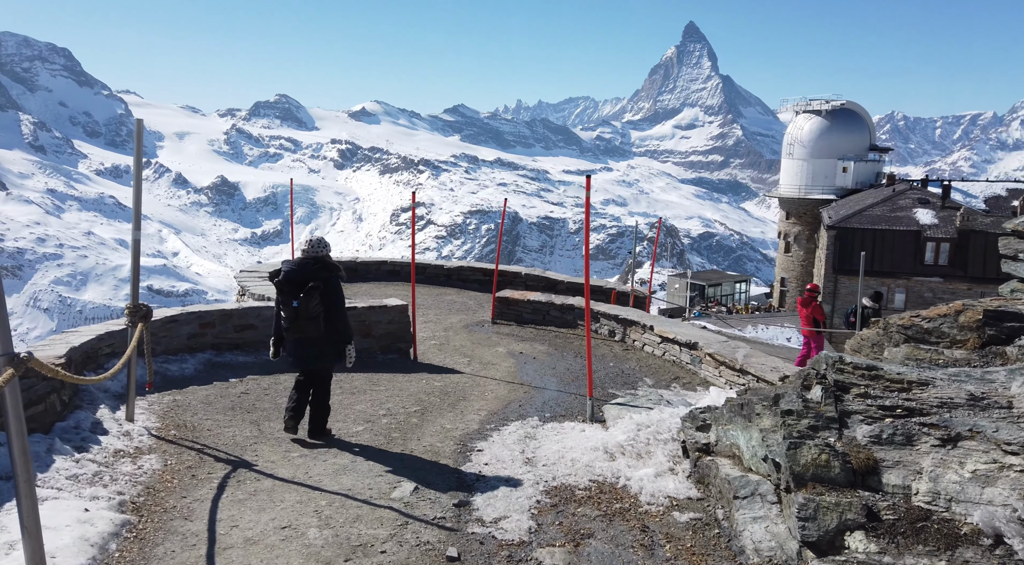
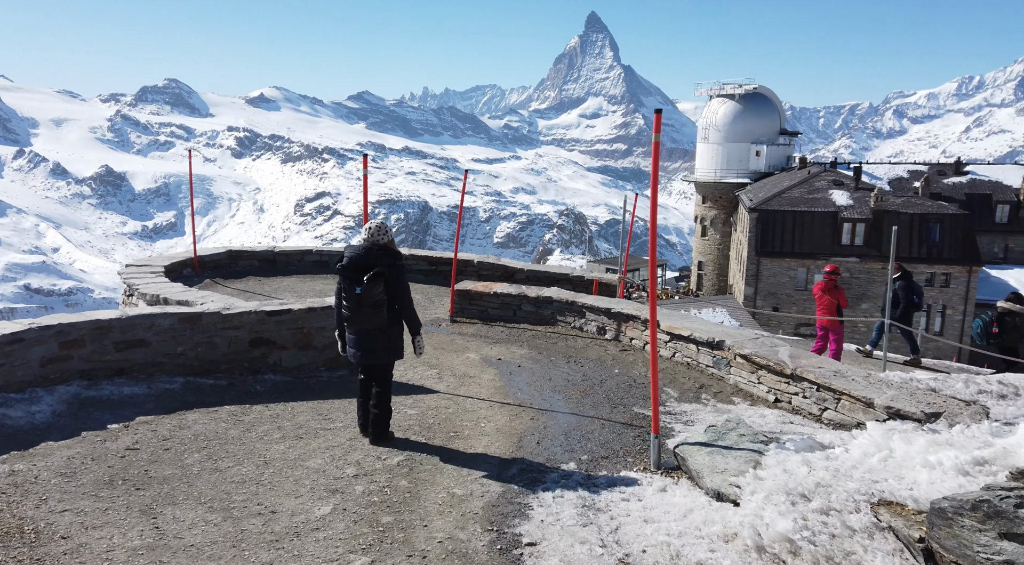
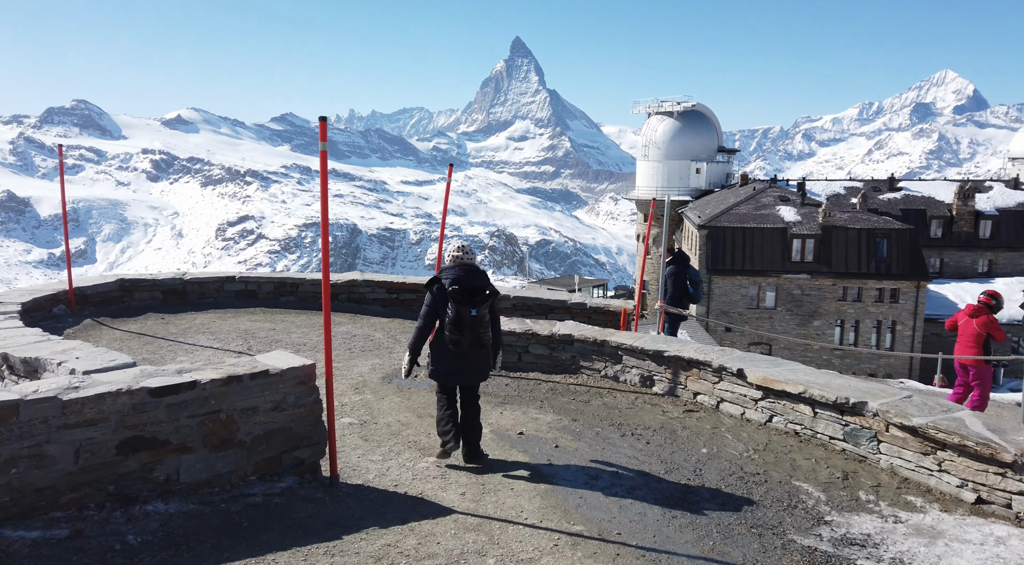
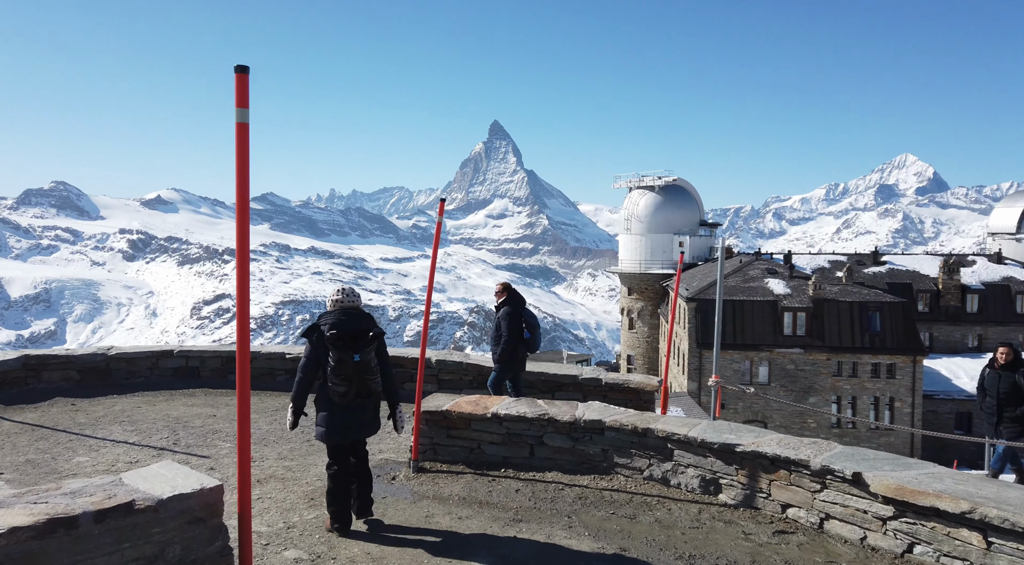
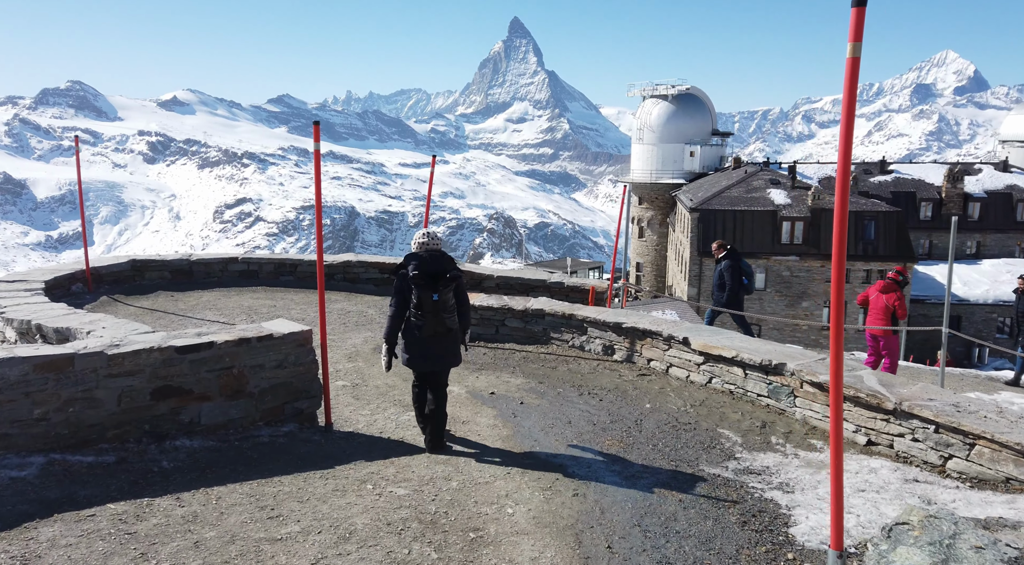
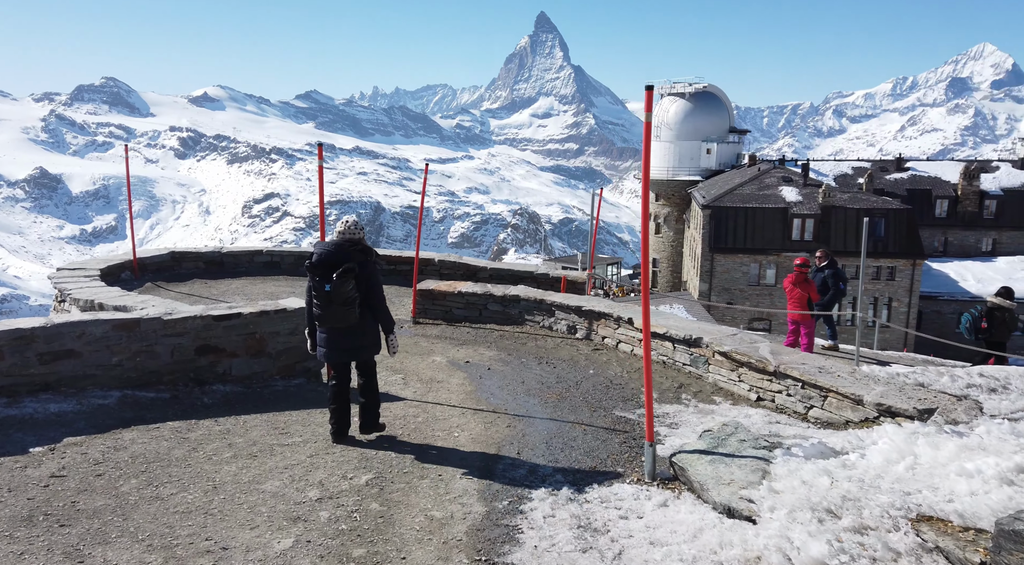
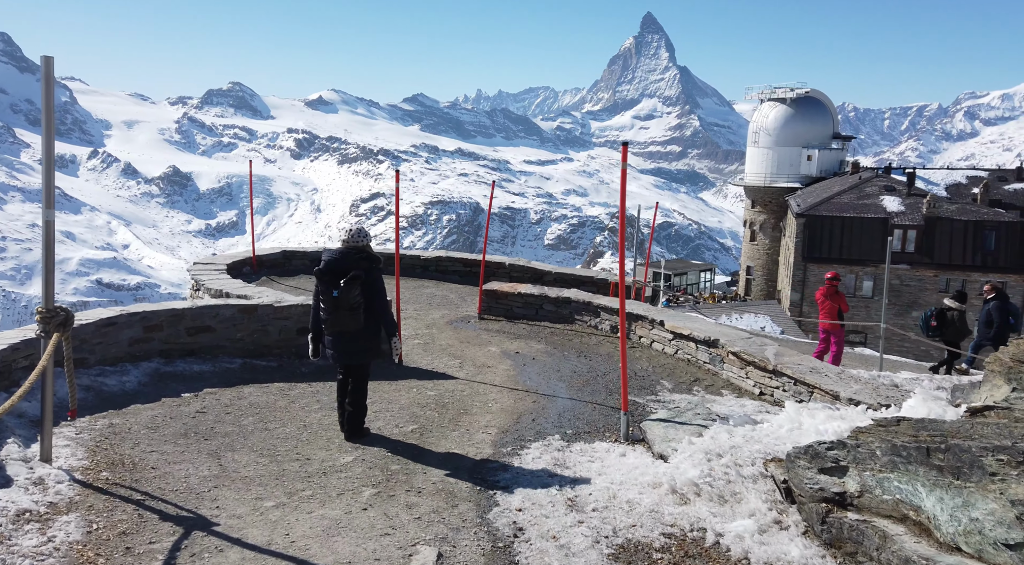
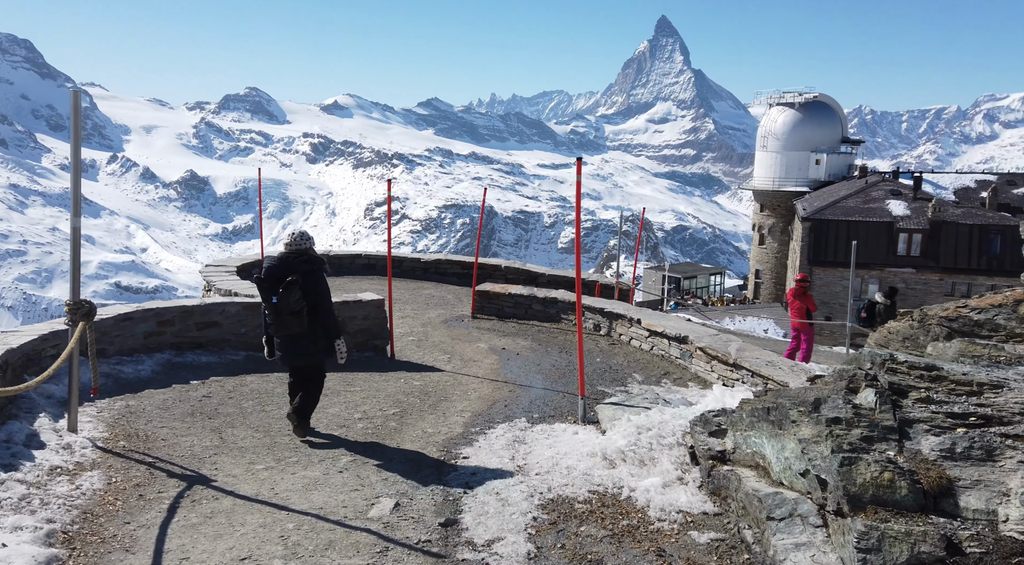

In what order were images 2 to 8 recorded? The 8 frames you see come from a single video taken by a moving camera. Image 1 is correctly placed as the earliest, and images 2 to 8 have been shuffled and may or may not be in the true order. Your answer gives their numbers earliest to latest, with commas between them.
8, 7, 2, 6, 5, 3, 4
